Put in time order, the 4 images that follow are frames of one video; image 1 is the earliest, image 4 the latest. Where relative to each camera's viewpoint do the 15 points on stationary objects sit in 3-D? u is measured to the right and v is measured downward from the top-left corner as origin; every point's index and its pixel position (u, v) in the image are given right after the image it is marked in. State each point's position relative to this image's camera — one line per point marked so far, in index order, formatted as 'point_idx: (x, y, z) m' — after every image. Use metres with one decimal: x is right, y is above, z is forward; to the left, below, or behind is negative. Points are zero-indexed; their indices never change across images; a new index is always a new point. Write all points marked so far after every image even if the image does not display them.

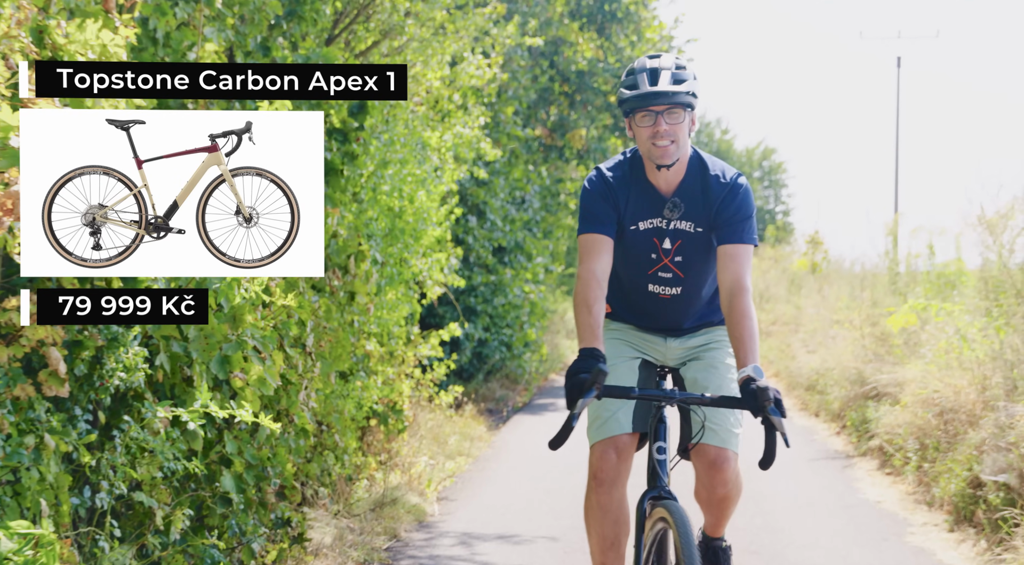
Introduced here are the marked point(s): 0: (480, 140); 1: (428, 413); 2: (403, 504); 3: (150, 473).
0: (-0.3, +1.4, +12.4) m
1: (-0.7, -1.1, +11.1) m
2: (-0.7, -1.5, +8.4) m
3: (-1.5, -0.8, +5.0) m
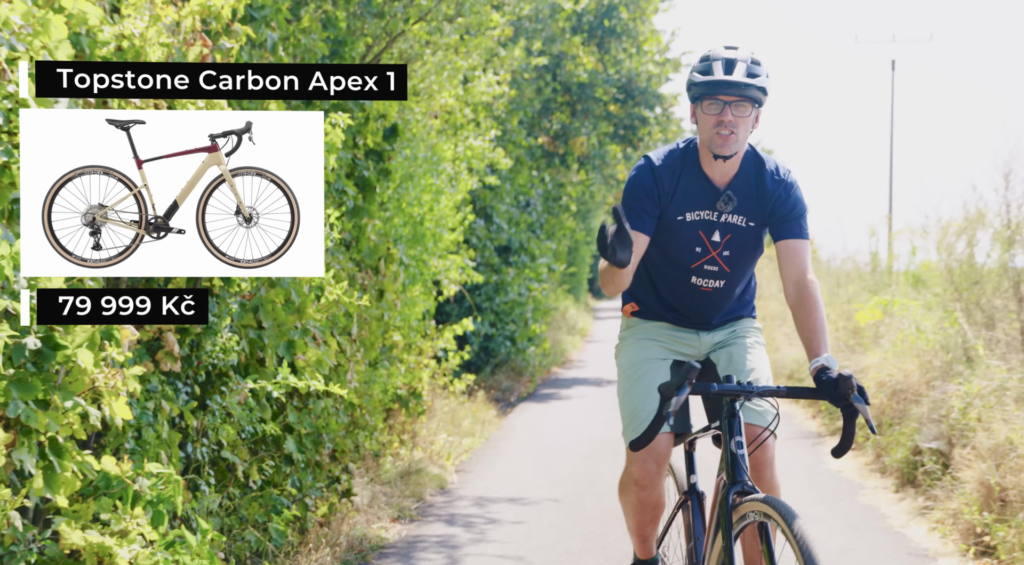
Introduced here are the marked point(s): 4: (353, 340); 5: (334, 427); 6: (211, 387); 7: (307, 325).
0: (-0.3, +1.4, +13.6) m
1: (-0.7, -1.1, +12.4) m
2: (-0.6, -1.5, +9.7) m
3: (-1.4, -0.8, +6.3) m
4: (-1.0, -0.4, +7.9) m
5: (-1.1, -0.9, +7.5) m
6: (-1.5, -0.5, +6.3) m
7: (-1.1, -0.2, +6.9) m
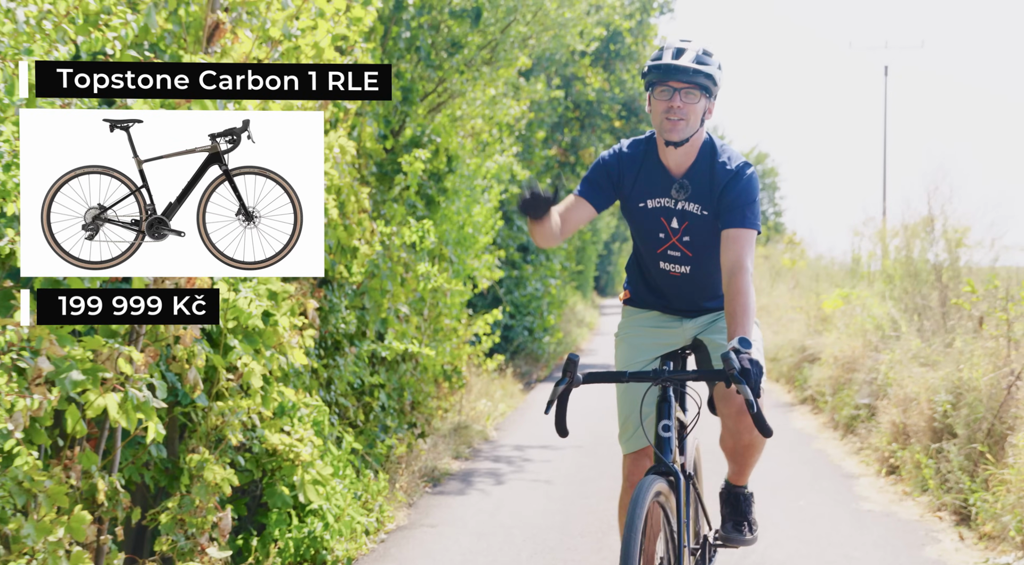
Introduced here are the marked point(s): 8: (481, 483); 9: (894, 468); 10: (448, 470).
0: (0.0, +1.5, +16.1) m
1: (-0.4, -1.1, +14.9) m
2: (-0.4, -1.4, +12.1) m
3: (-1.1, -0.7, +8.8) m
4: (-0.7, -0.3, +10.4) m
5: (-0.8, -0.8, +9.9) m
6: (-1.2, -0.5, +8.8) m
7: (-0.9, -0.2, +9.3) m
8: (-0.2, -1.5, +9.6) m
9: (+2.7, -1.3, +9.0) m
10: (-0.5, -1.5, +10.2) m
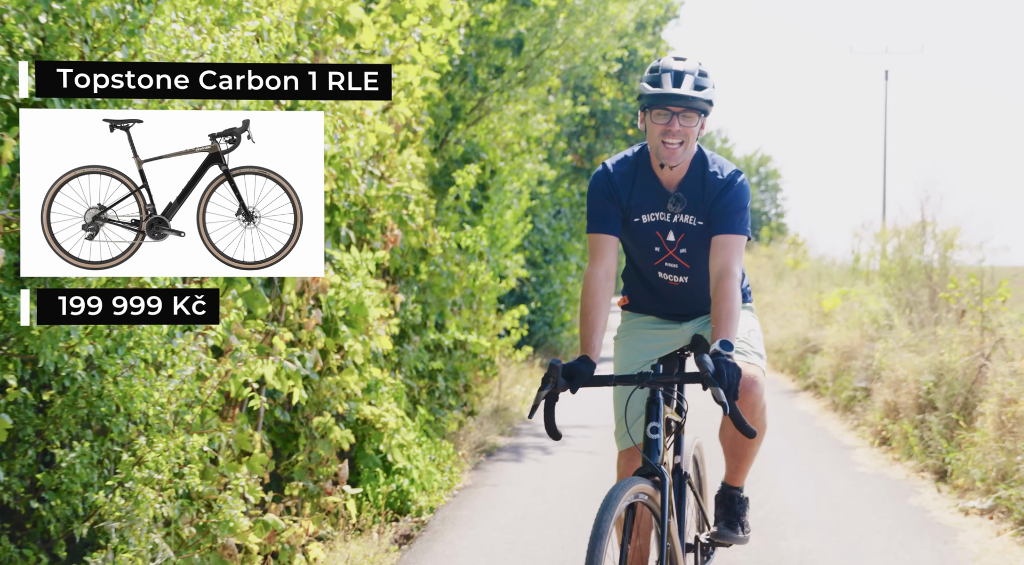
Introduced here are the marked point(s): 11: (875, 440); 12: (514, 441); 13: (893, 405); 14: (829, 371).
0: (+0.4, +1.5, +17.5) m
1: (0.0, -1.1, +16.3) m
2: (0.0, -1.4, +13.5) m
3: (-0.8, -0.7, +10.2) m
4: (-0.4, -0.3, +11.8) m
5: (-0.4, -0.8, +11.3) m
6: (-0.9, -0.4, +10.2) m
7: (-0.5, -0.2, +10.8) m
8: (+0.1, -1.5, +11.0) m
9: (+3.1, -1.3, +10.4) m
10: (-0.2, -1.5, +11.6) m
11: (+3.0, -1.3, +10.6) m
12: (0.0, -1.5, +11.9) m
13: (+3.1, -1.0, +10.5) m
14: (+3.4, -1.0, +13.8) m
